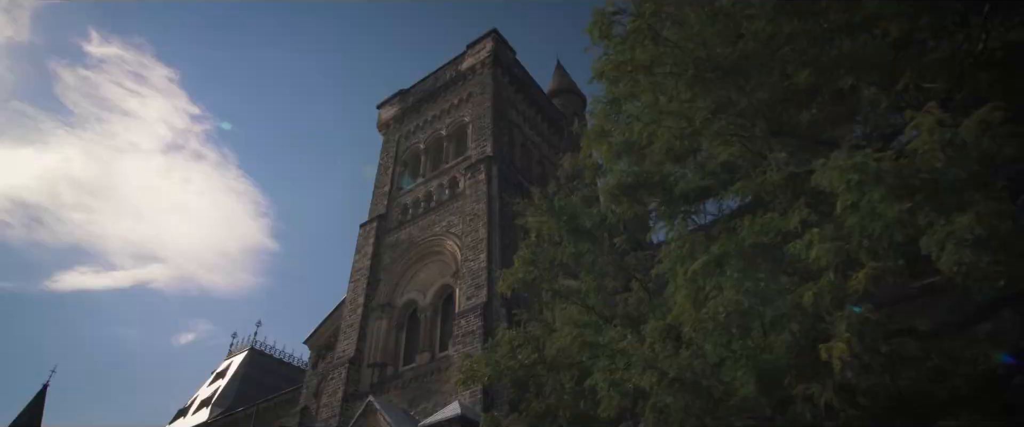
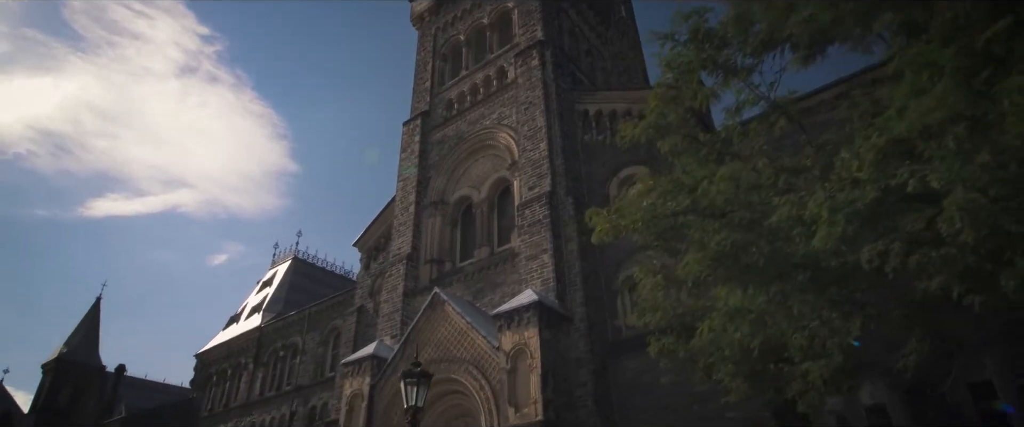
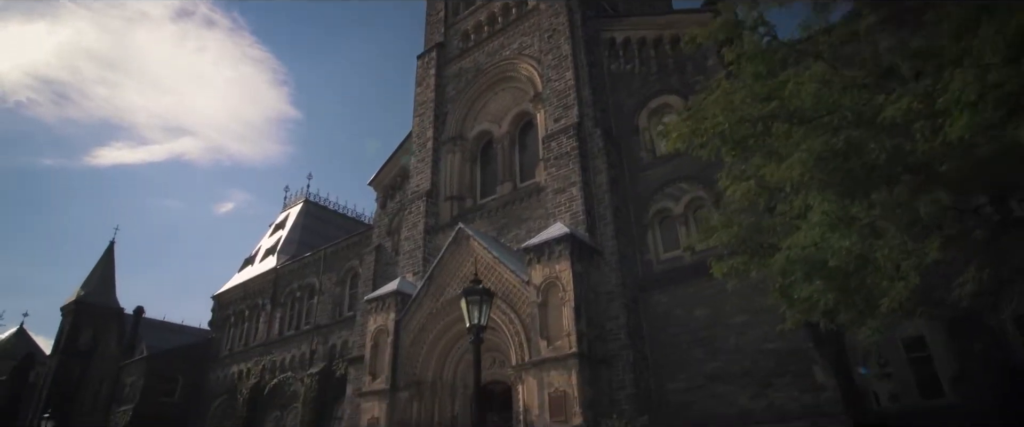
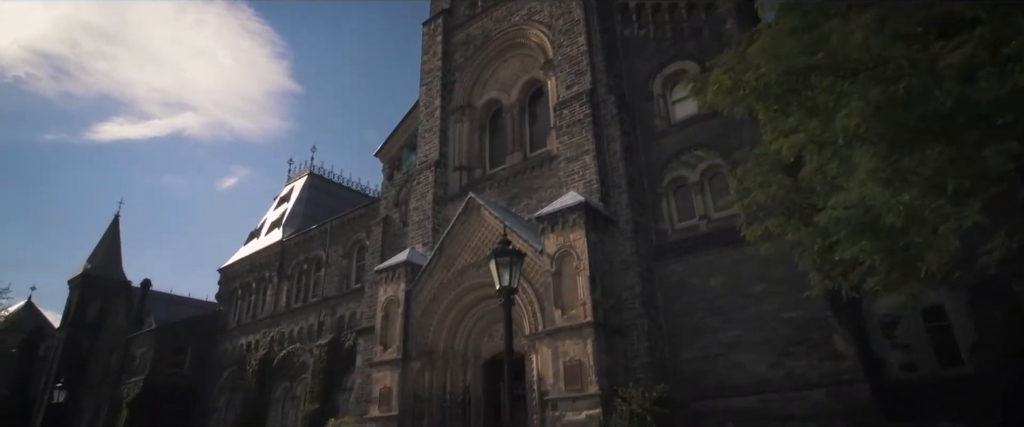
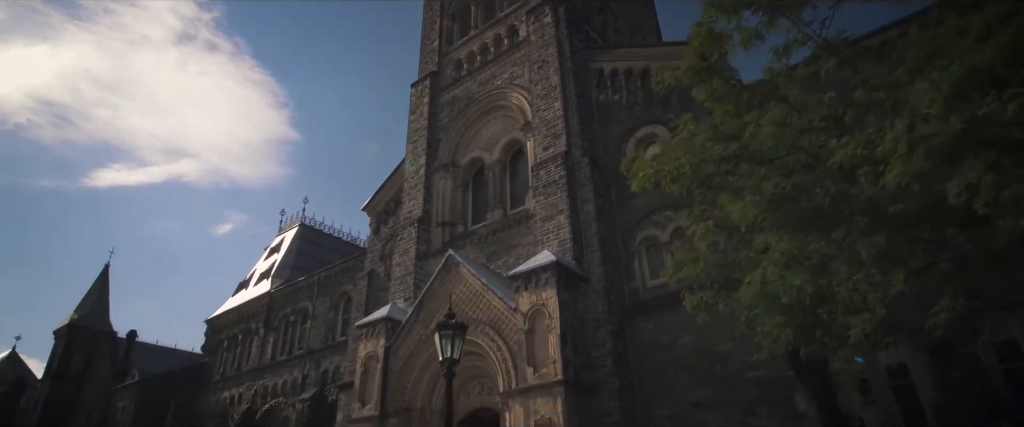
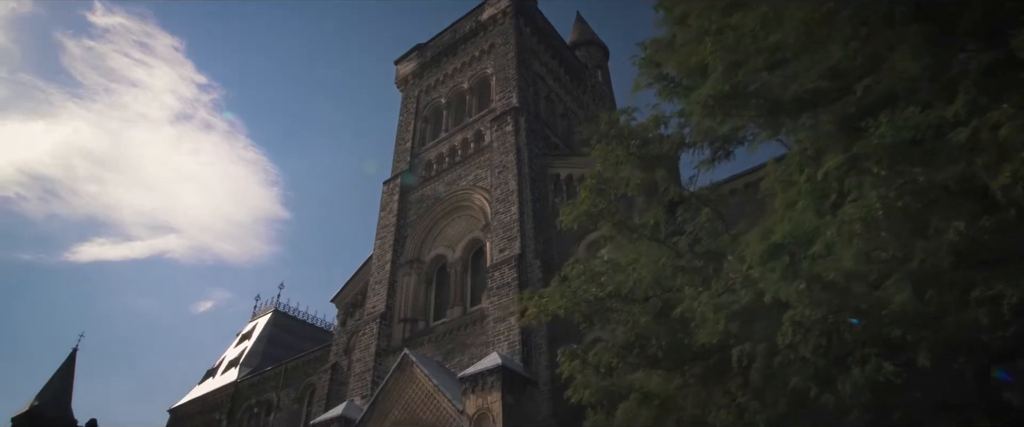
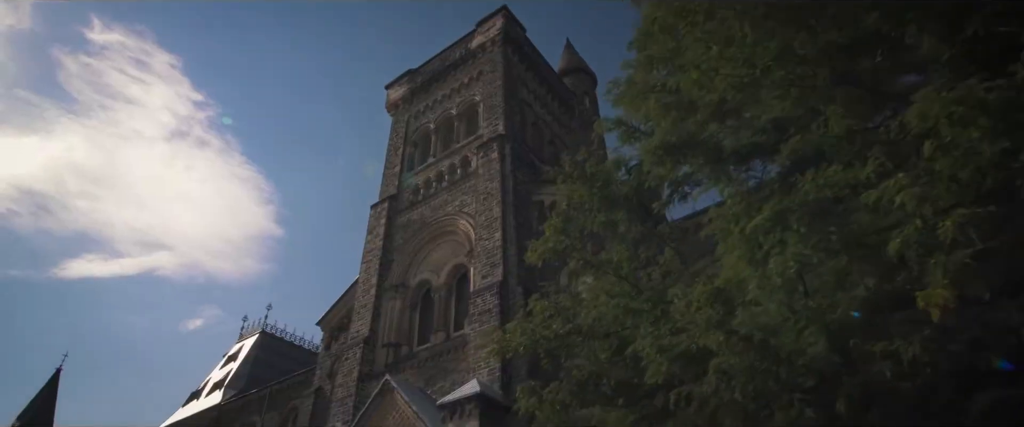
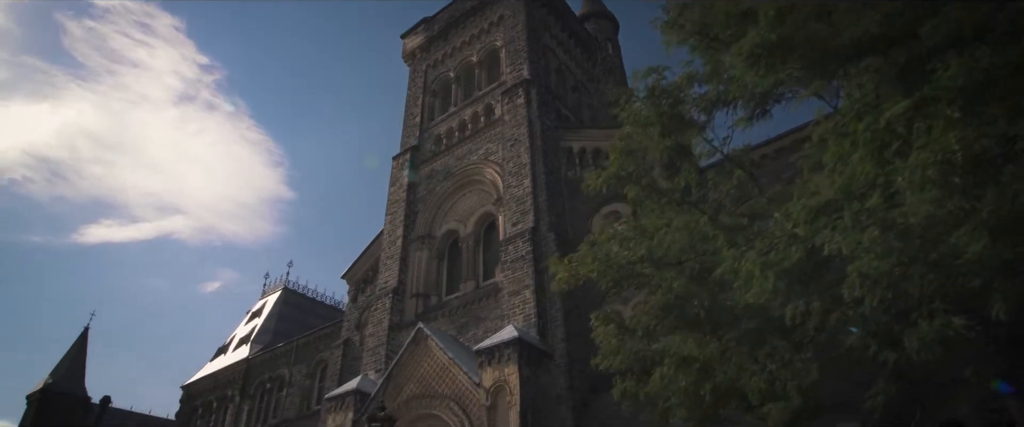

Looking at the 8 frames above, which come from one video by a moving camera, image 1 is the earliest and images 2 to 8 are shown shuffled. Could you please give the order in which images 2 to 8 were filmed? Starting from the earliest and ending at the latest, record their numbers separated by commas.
7, 6, 8, 2, 5, 3, 4
